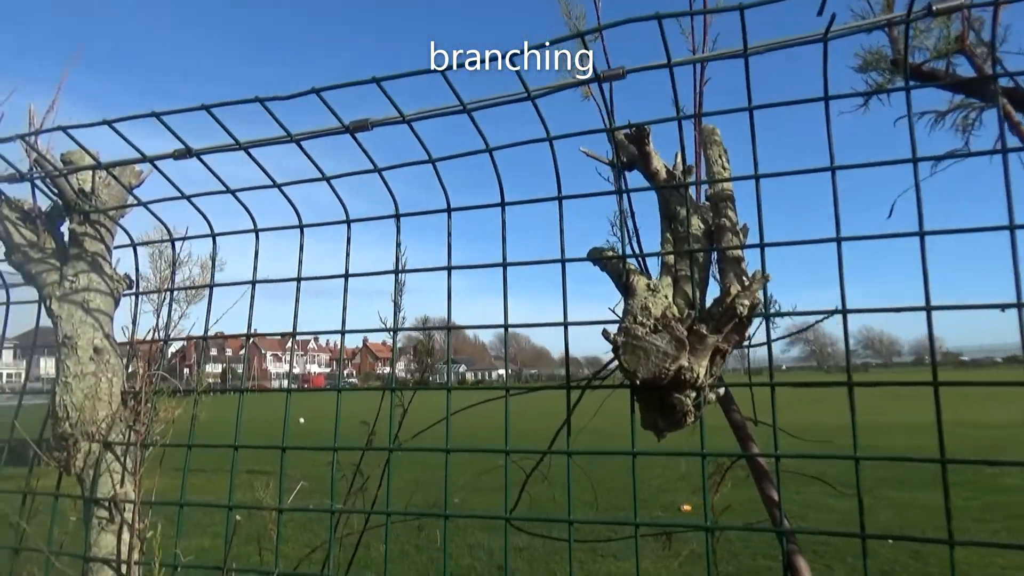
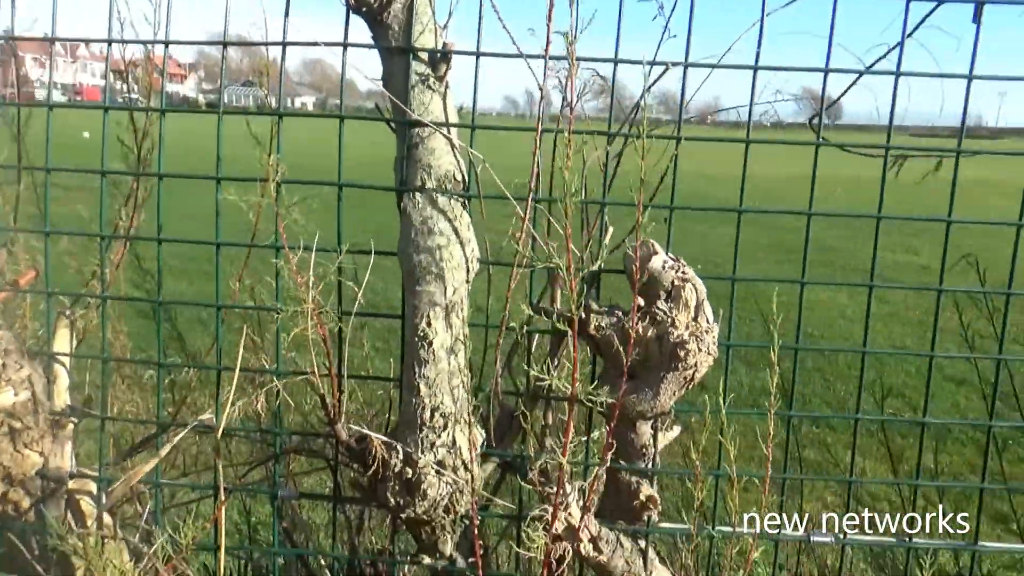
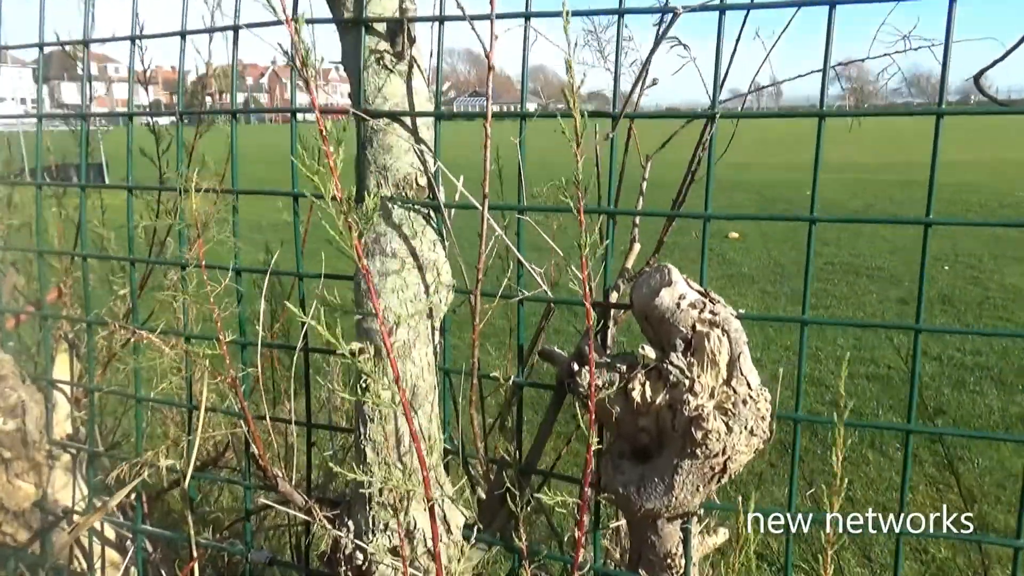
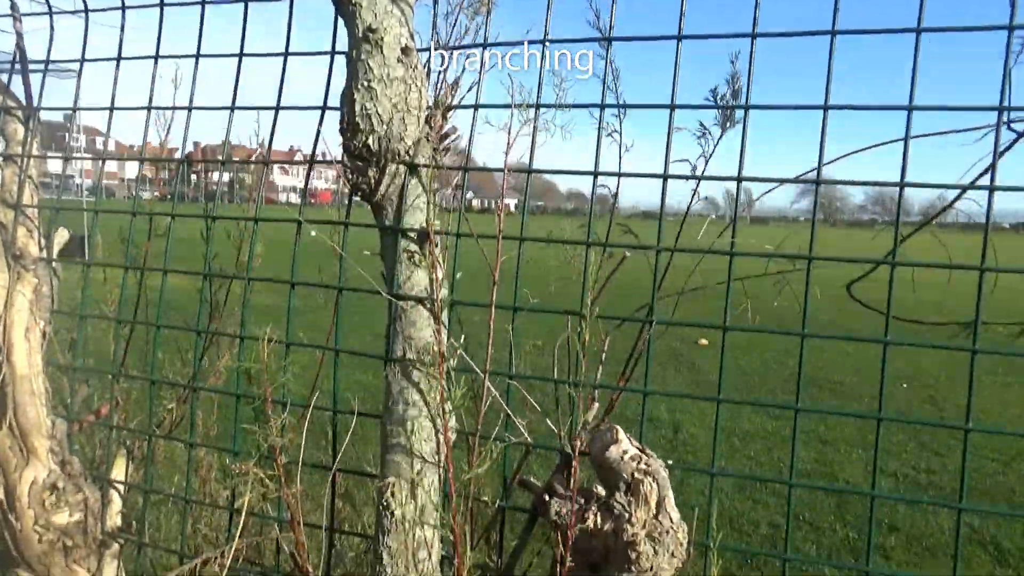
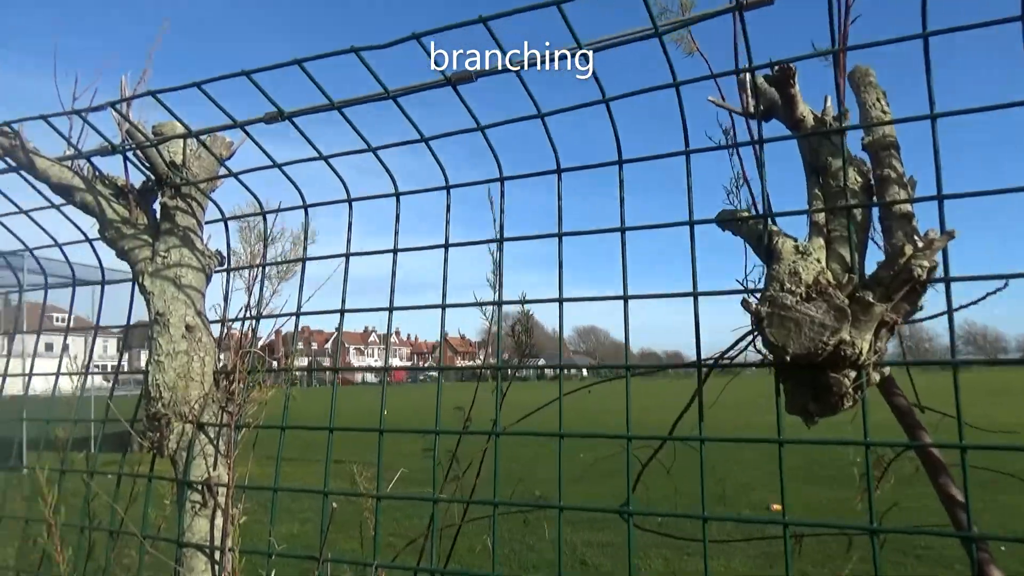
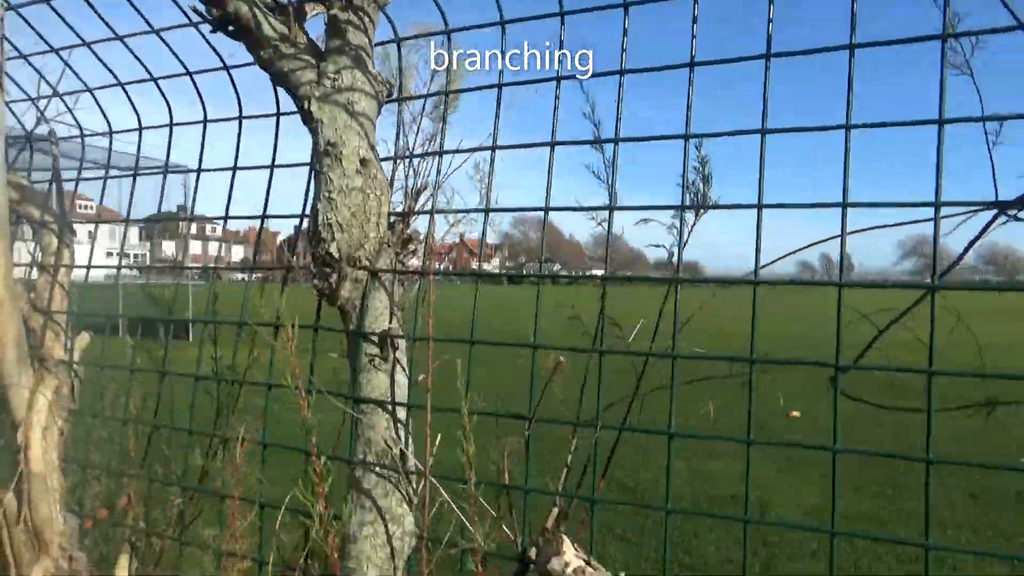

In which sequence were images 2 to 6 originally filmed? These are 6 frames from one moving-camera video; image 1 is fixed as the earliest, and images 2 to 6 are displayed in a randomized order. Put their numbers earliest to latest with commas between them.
5, 6, 4, 3, 2
